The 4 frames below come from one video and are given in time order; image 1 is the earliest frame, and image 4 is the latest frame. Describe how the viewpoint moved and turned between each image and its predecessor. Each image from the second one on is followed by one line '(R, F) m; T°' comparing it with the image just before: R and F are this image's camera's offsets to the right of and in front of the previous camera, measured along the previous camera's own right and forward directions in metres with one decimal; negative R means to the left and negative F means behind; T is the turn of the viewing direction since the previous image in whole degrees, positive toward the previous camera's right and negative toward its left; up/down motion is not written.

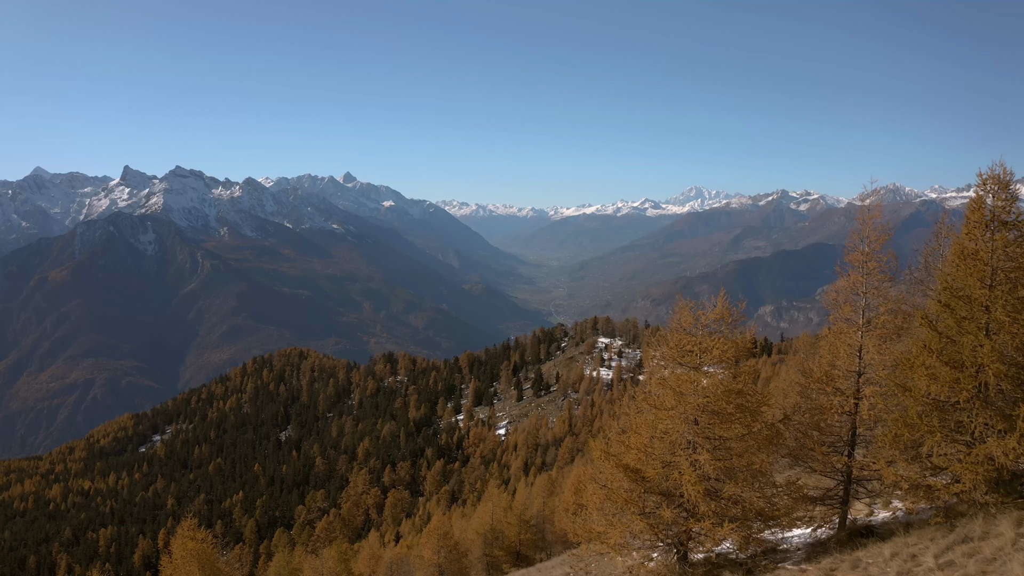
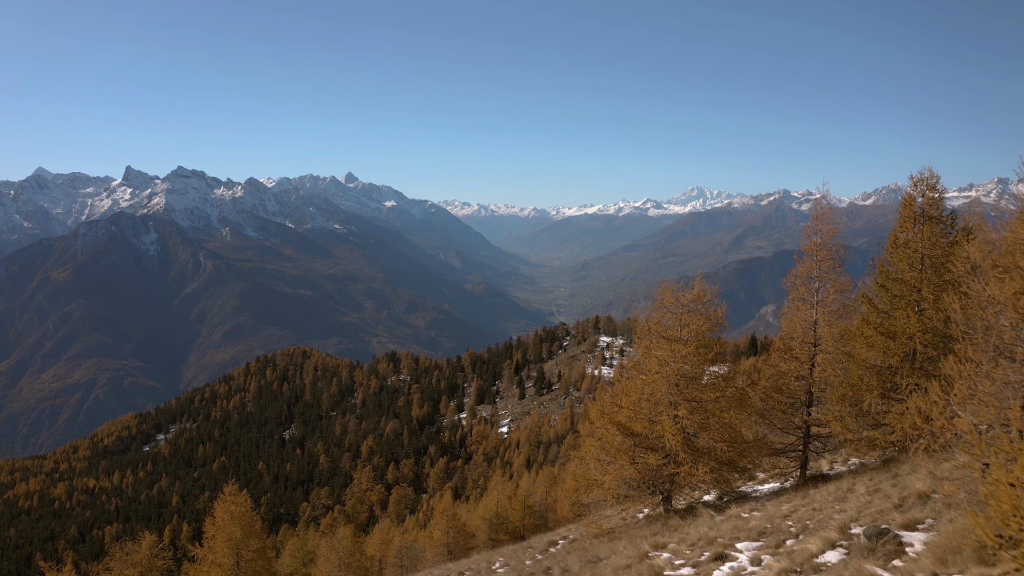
(+0.4, +1.9) m; 0°
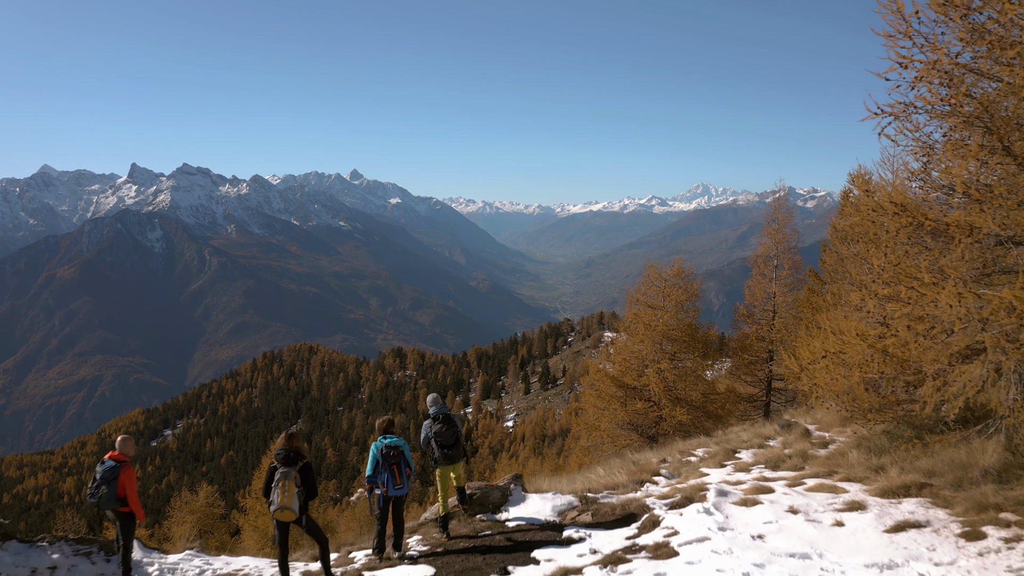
(+0.7, +5.5) m; -1°
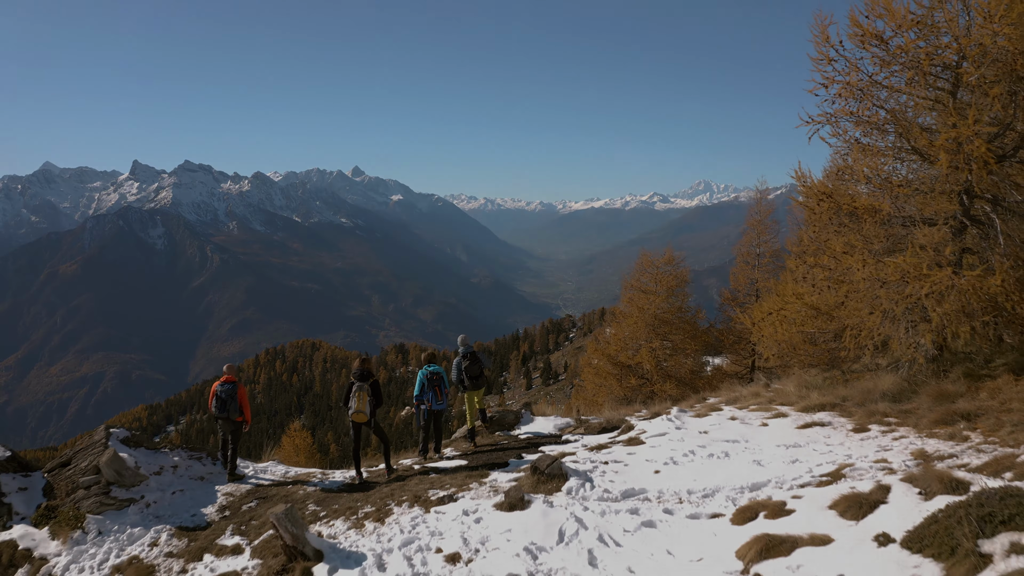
(-0.2, -1.7) m; 0°
